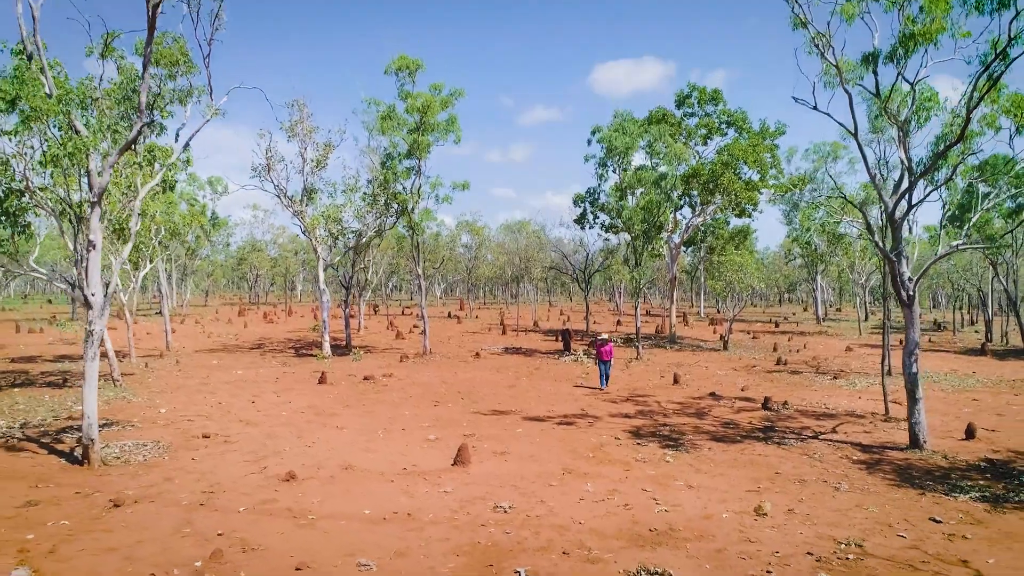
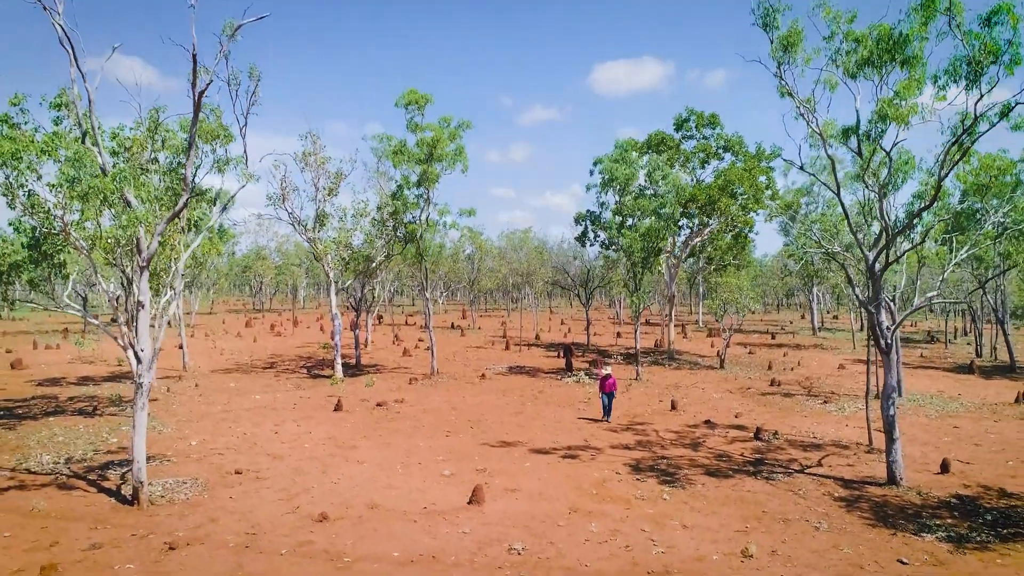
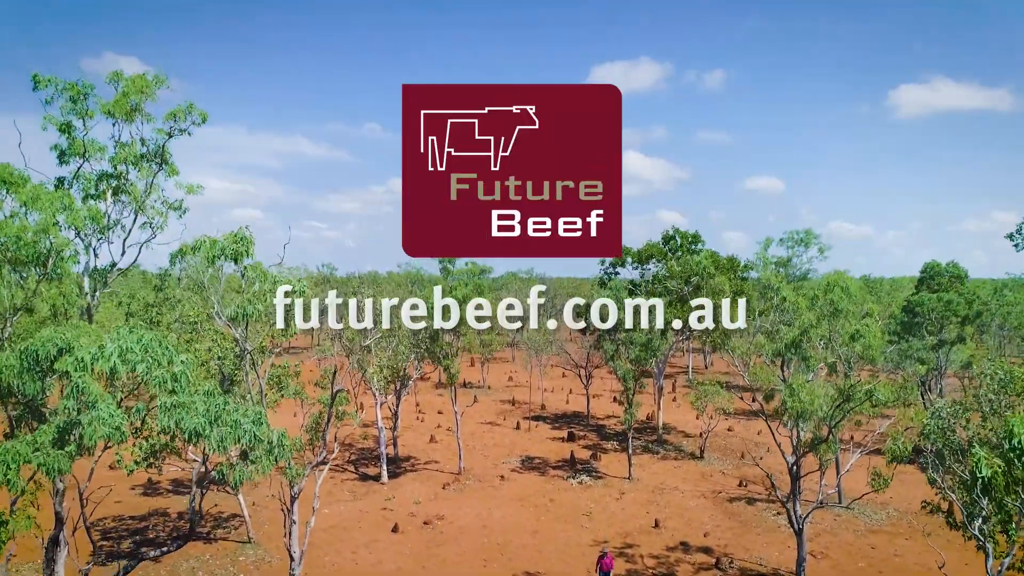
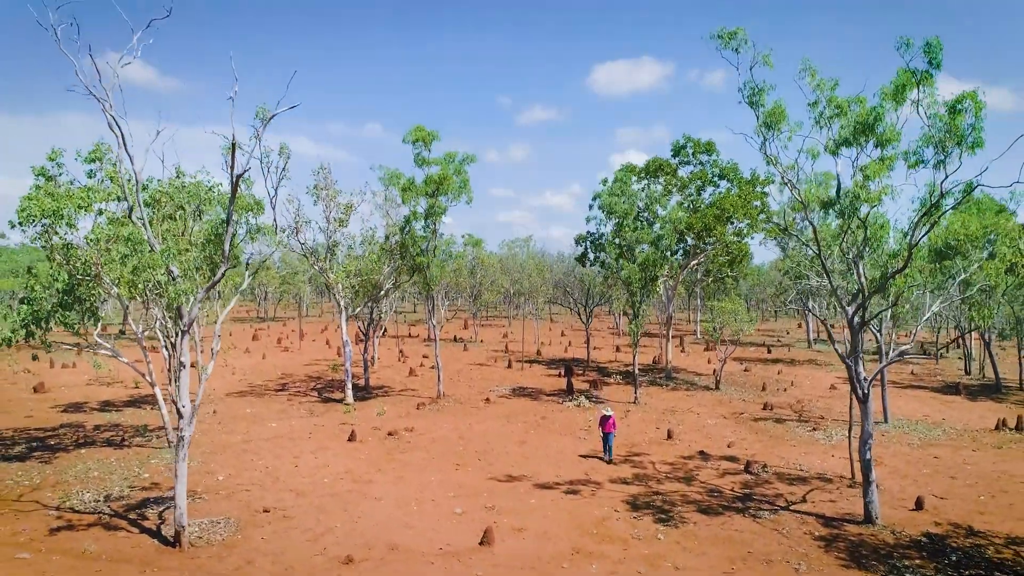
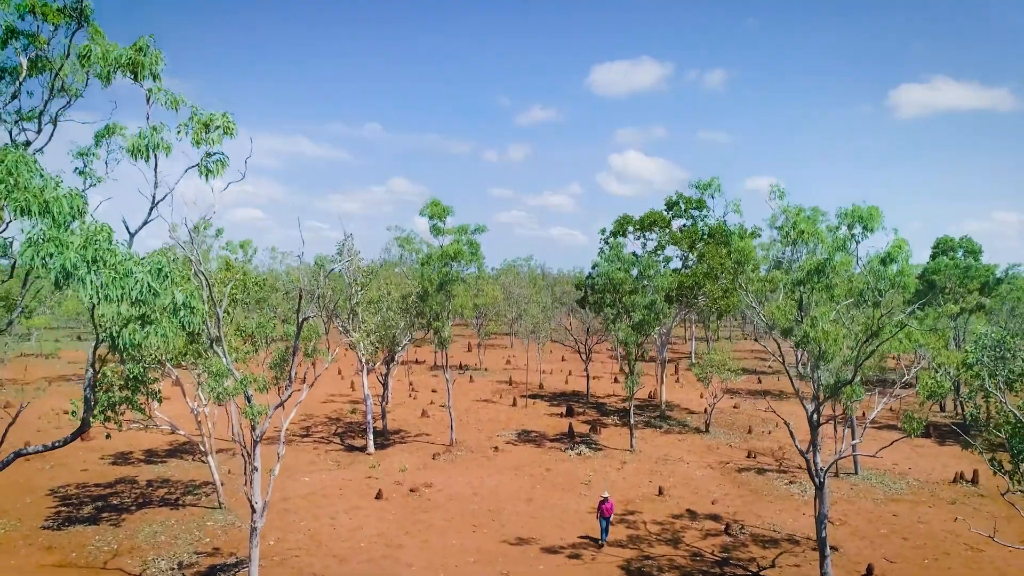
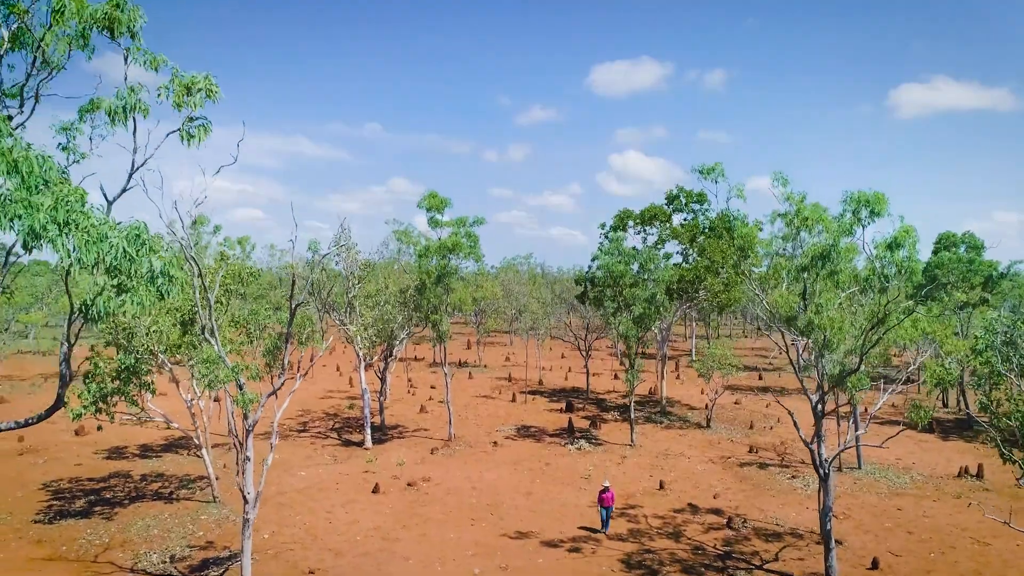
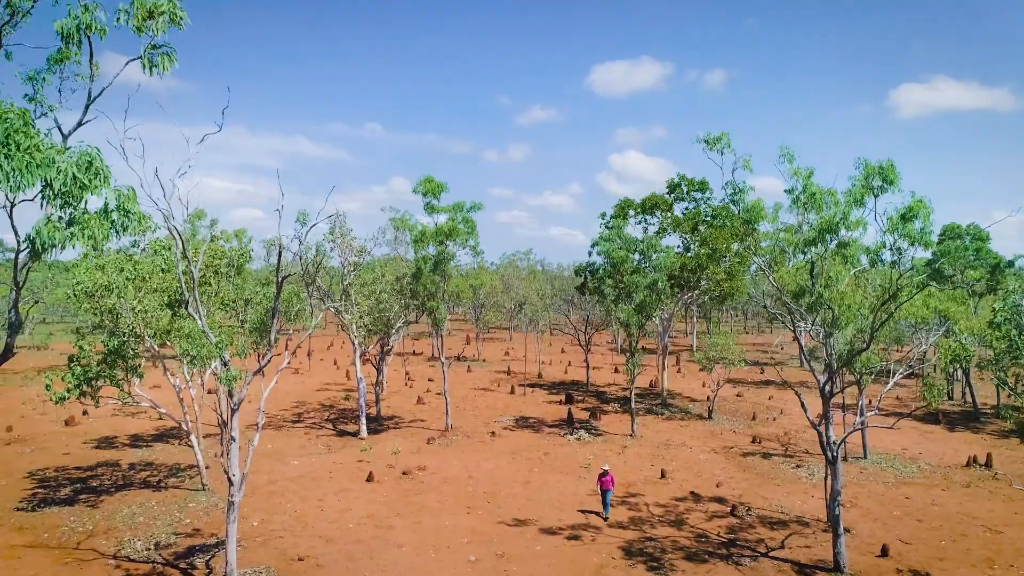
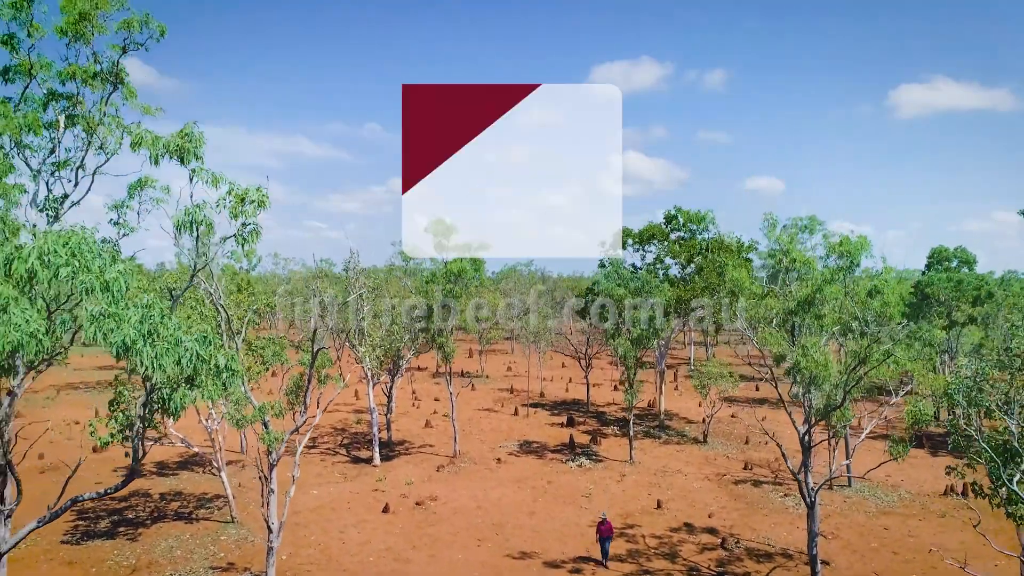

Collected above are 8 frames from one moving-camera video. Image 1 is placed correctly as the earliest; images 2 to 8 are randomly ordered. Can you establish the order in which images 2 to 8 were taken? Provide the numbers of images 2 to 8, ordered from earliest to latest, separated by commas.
2, 4, 7, 6, 5, 8, 3
